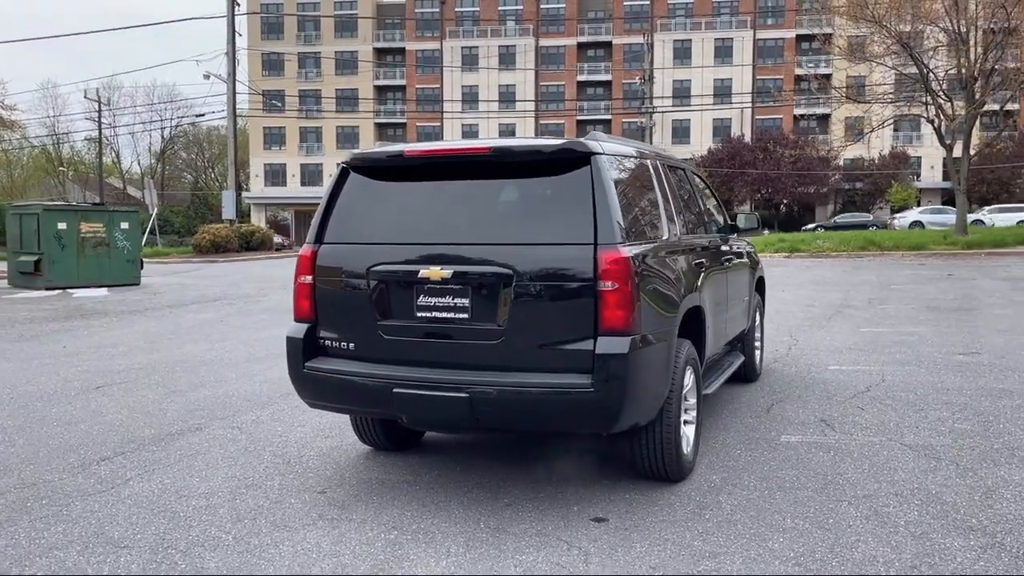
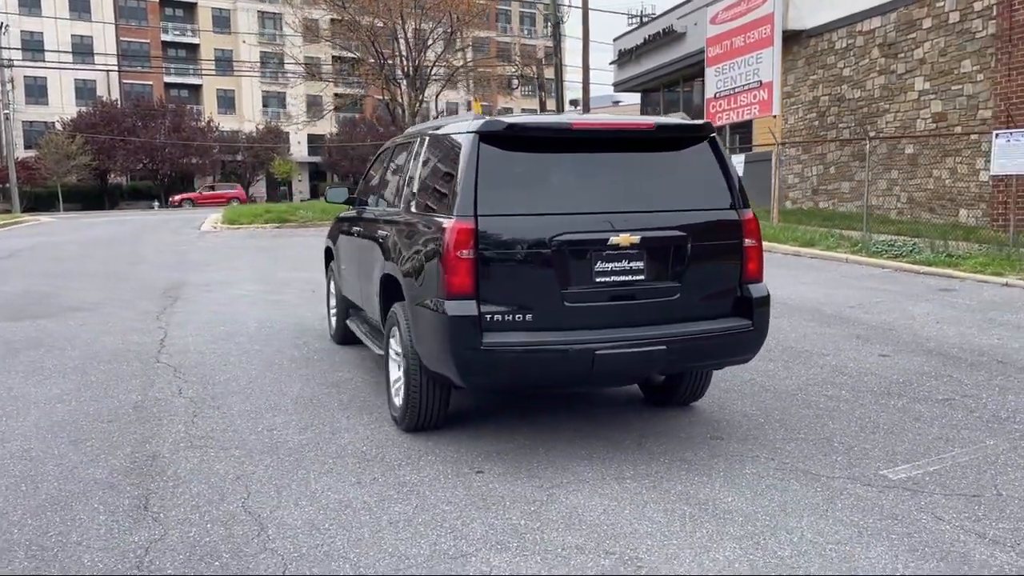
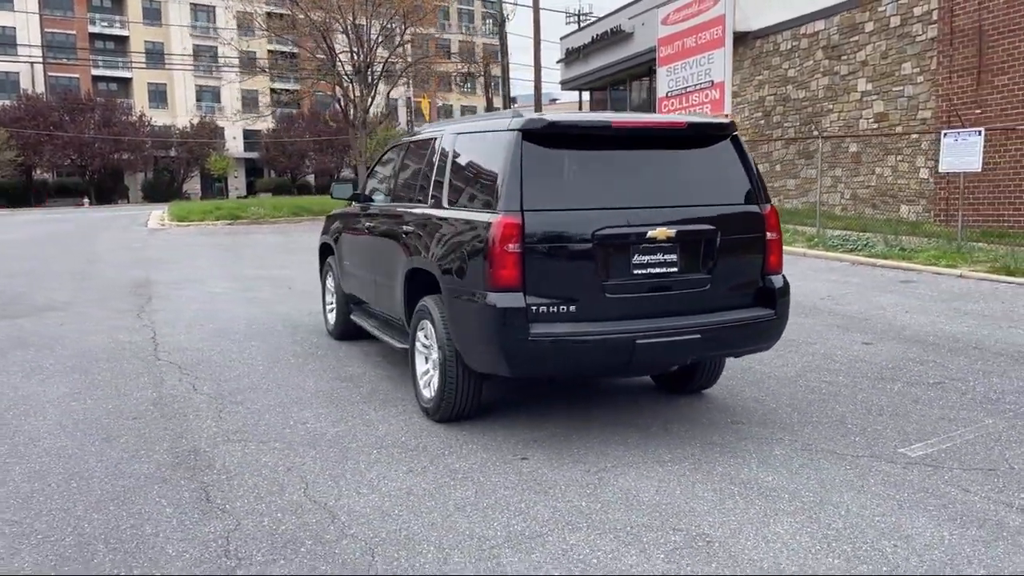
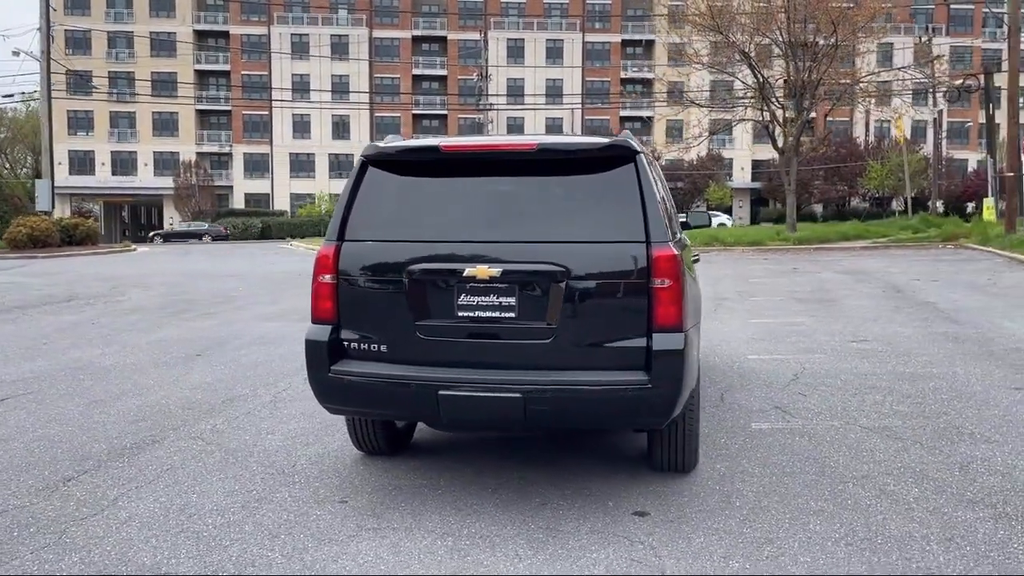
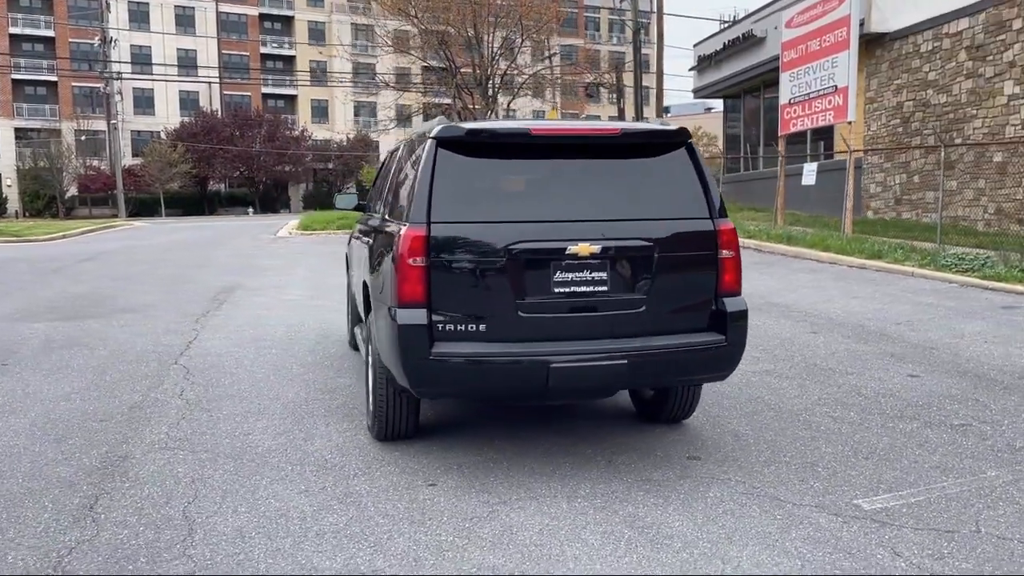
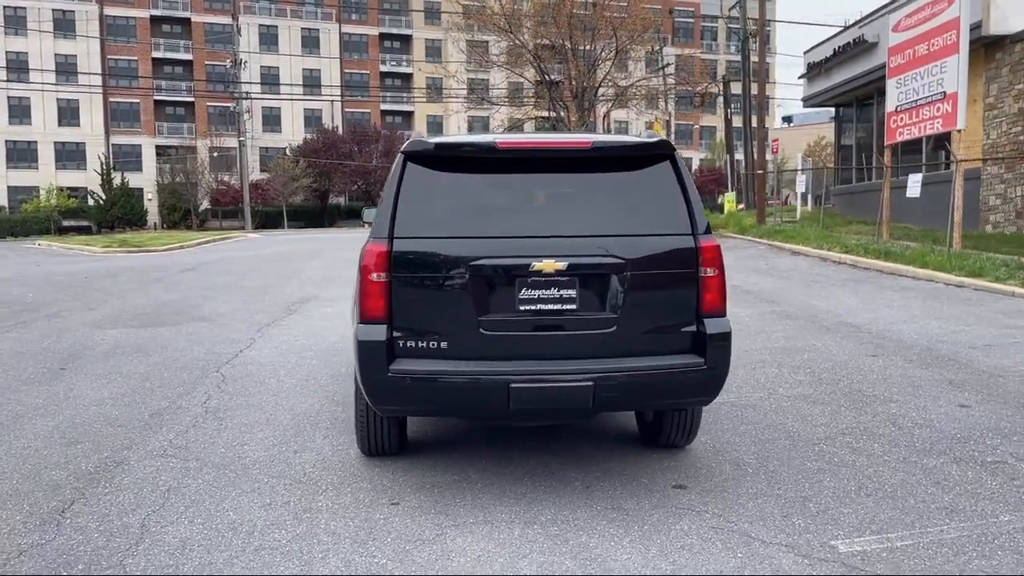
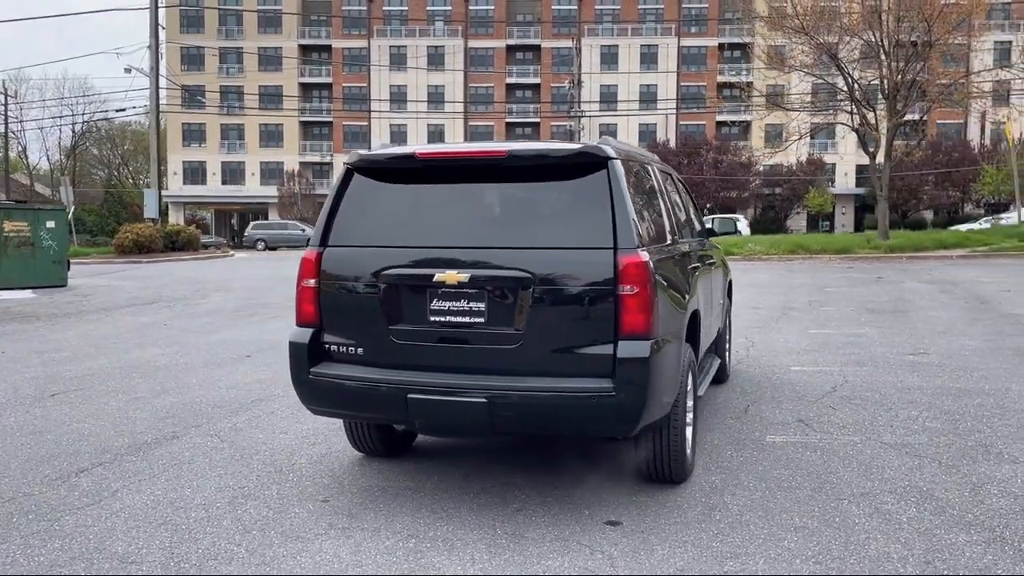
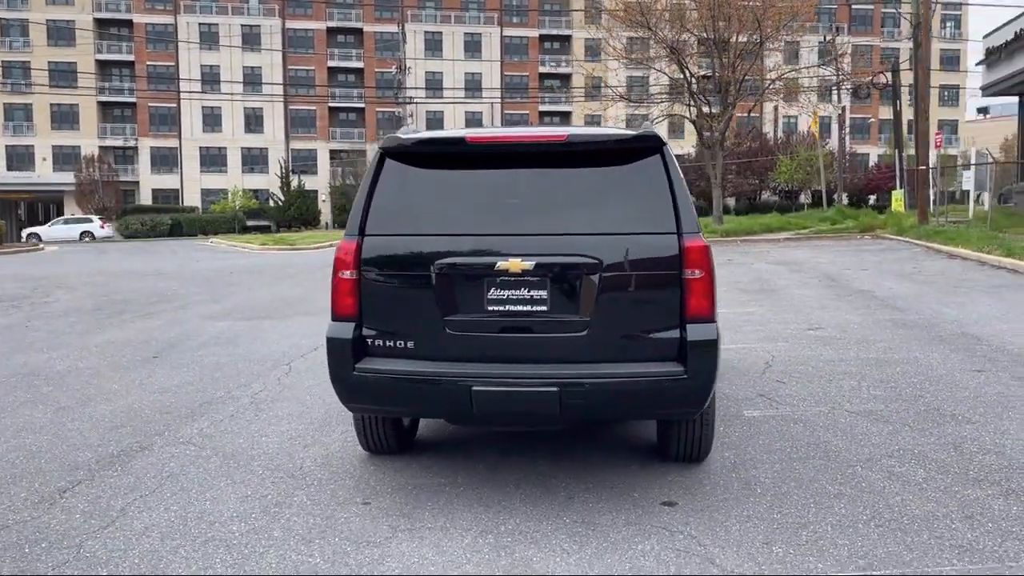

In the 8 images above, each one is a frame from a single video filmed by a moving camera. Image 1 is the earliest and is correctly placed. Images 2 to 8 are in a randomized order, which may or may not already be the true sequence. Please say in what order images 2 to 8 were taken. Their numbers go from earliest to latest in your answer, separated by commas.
7, 4, 8, 6, 5, 2, 3
